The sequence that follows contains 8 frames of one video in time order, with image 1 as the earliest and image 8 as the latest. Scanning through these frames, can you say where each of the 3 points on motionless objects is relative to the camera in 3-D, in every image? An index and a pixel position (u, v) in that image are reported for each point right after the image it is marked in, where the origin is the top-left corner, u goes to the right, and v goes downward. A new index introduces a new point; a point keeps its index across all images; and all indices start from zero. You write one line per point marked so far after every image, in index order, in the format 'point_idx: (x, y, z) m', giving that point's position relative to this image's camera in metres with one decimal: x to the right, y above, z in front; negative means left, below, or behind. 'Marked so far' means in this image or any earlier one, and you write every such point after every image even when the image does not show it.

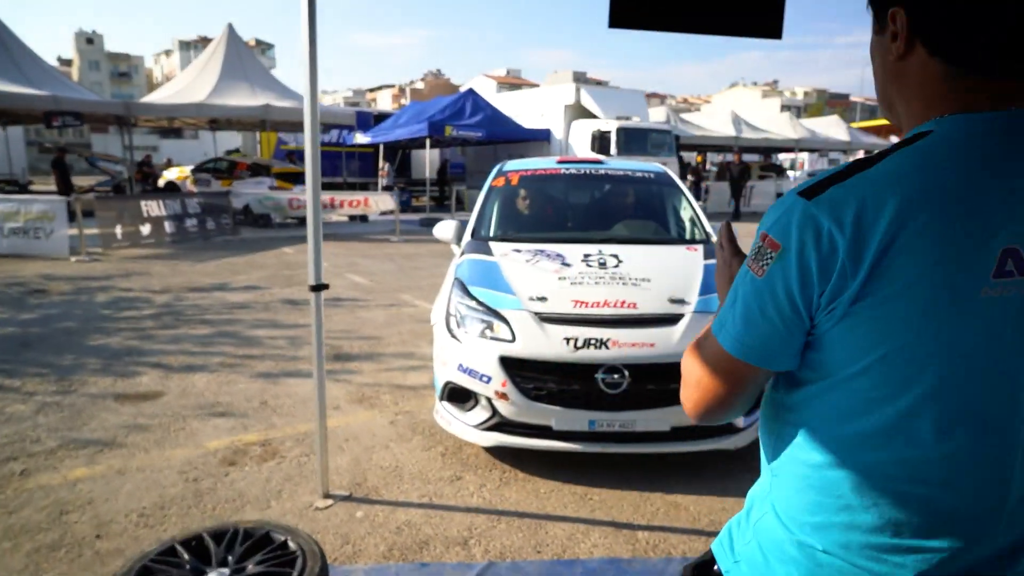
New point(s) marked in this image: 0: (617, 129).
0: (+2.8, +4.3, +18.9) m
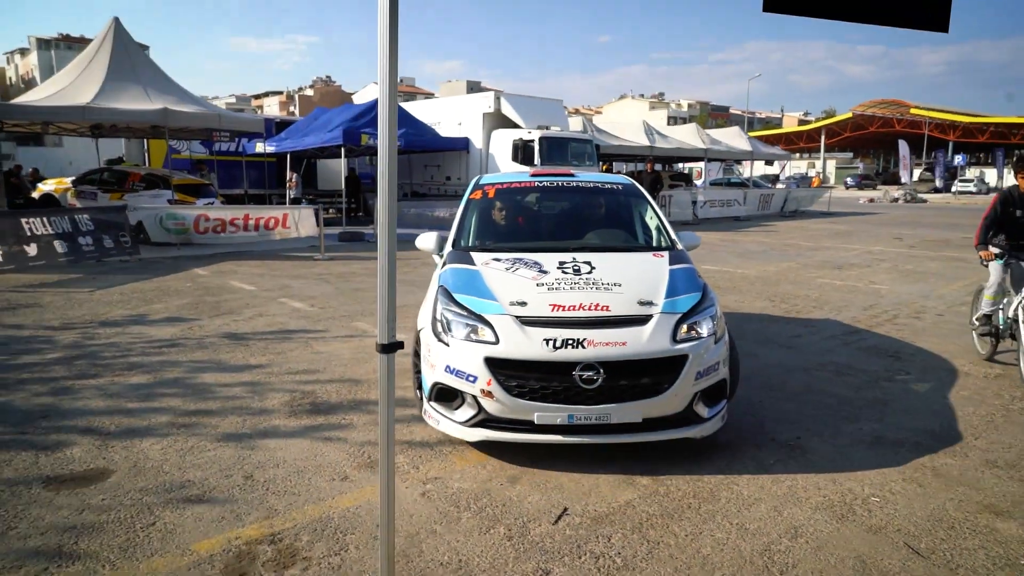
0: (+0.7, +3.9, +18.5) m
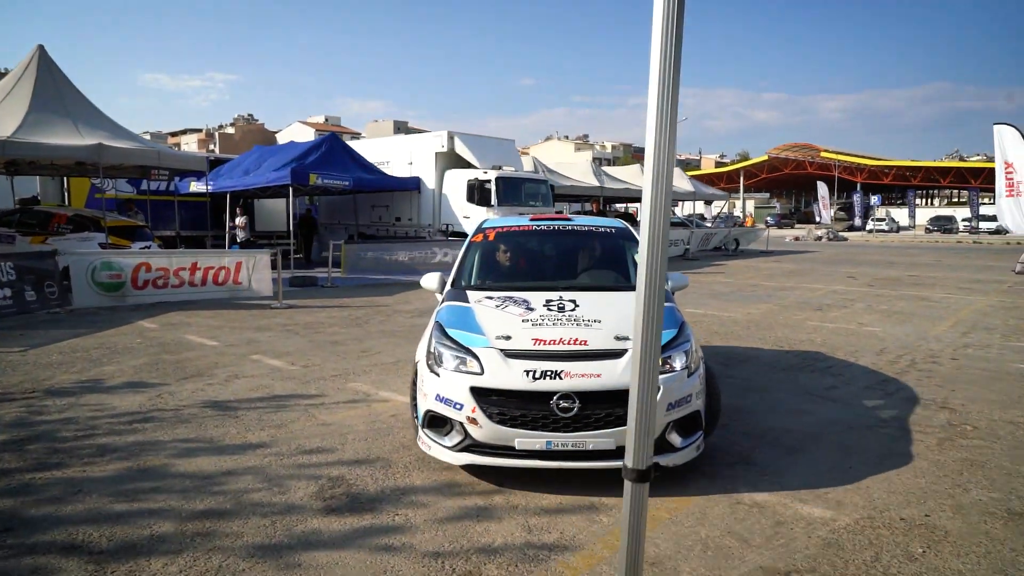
0: (-0.4, +2.8, +18.0) m
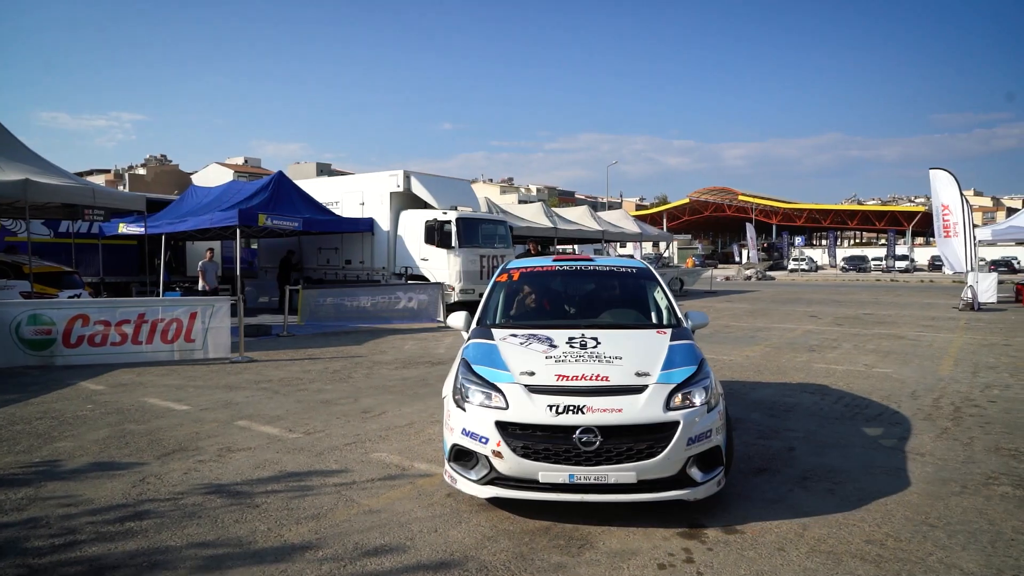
0: (-1.4, +1.7, +17.3) m
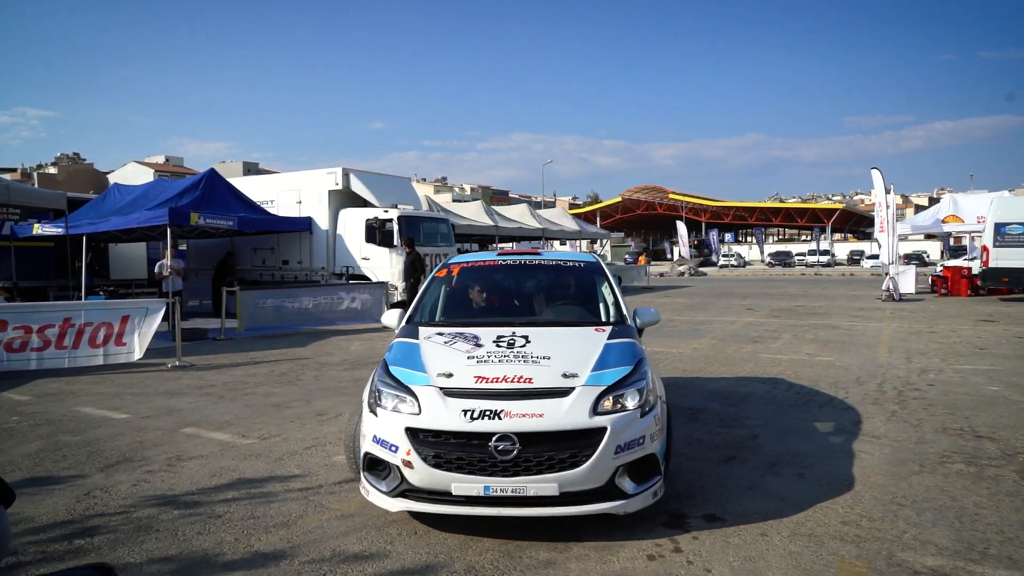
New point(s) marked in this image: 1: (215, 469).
0: (-2.8, +1.7, +17.0) m
1: (-2.1, -1.3, +5.0) m
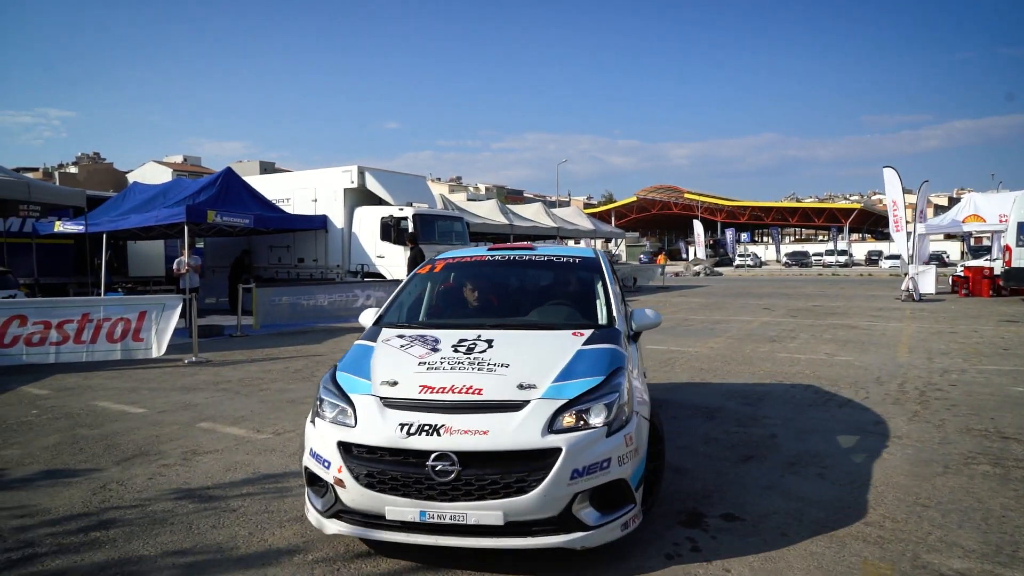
0: (-2.4, +1.8, +17.0) m
1: (-2.0, -1.2, +5.0) m
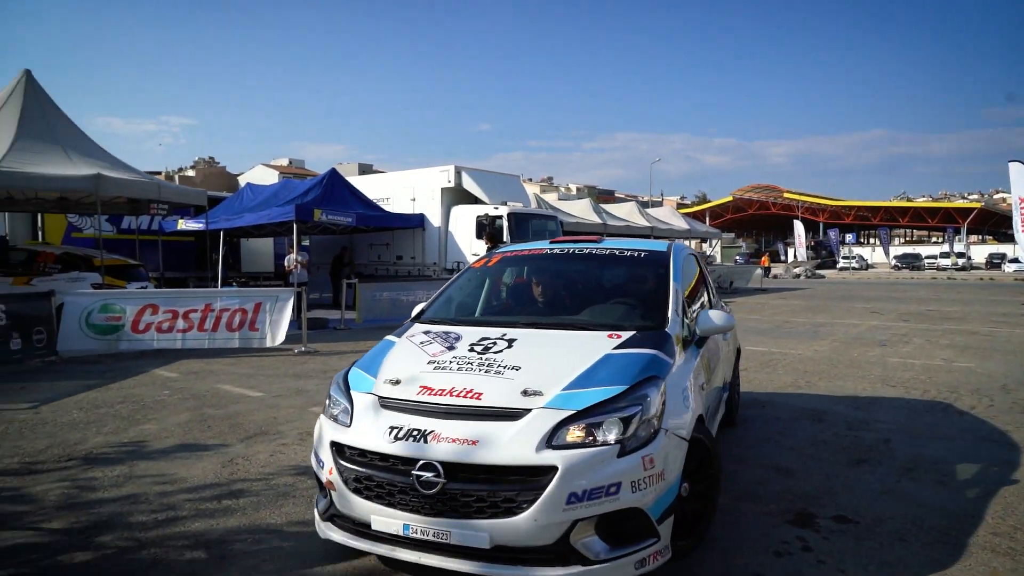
0: (-0.1, +1.8, +17.2) m
1: (-1.3, -1.2, +5.3) m
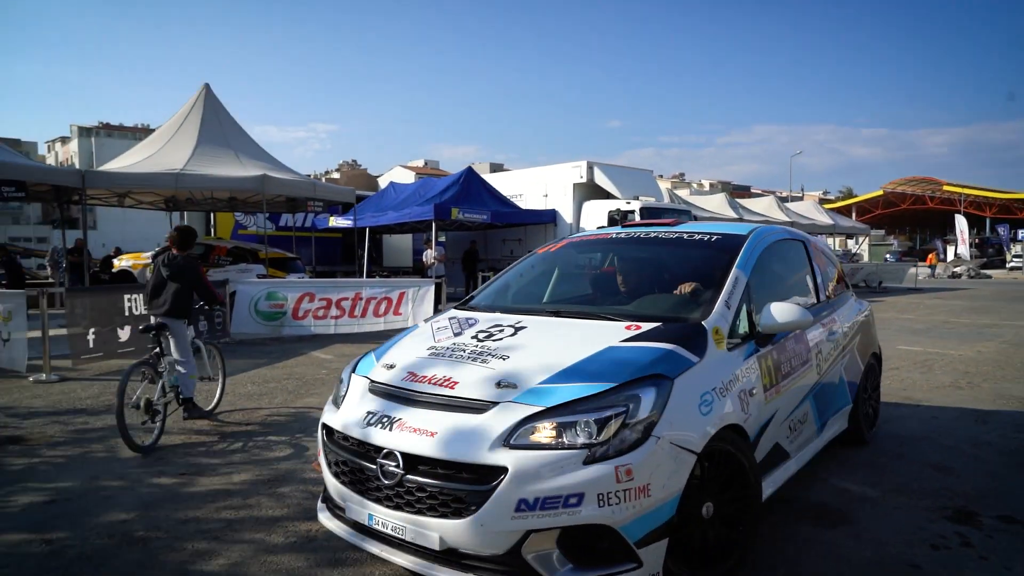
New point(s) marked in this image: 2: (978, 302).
0: (+3.1, +1.9, +17.1) m
1: (-0.2, -1.1, +5.6) m
2: (+12.6, -0.4, +18.9) m
